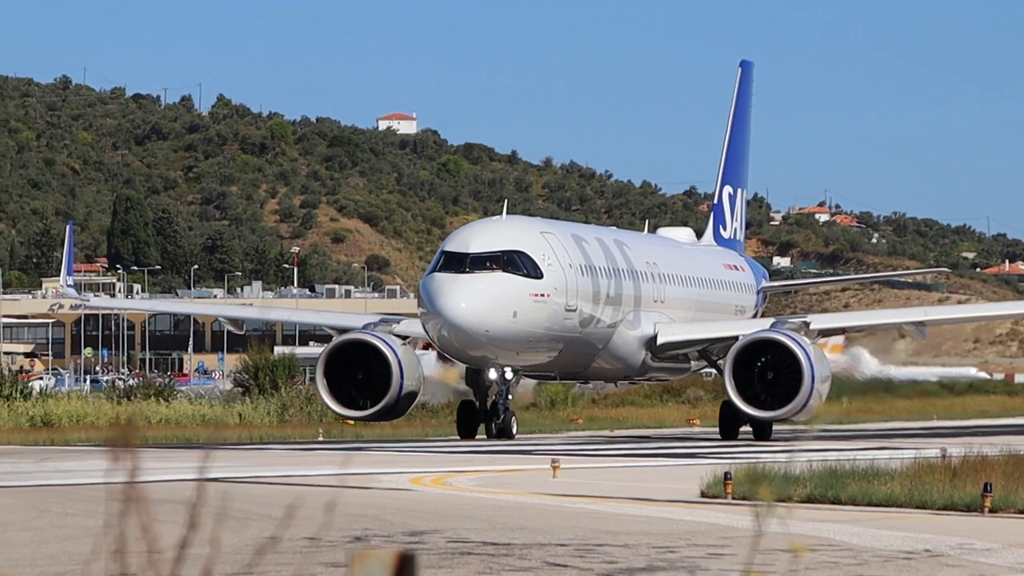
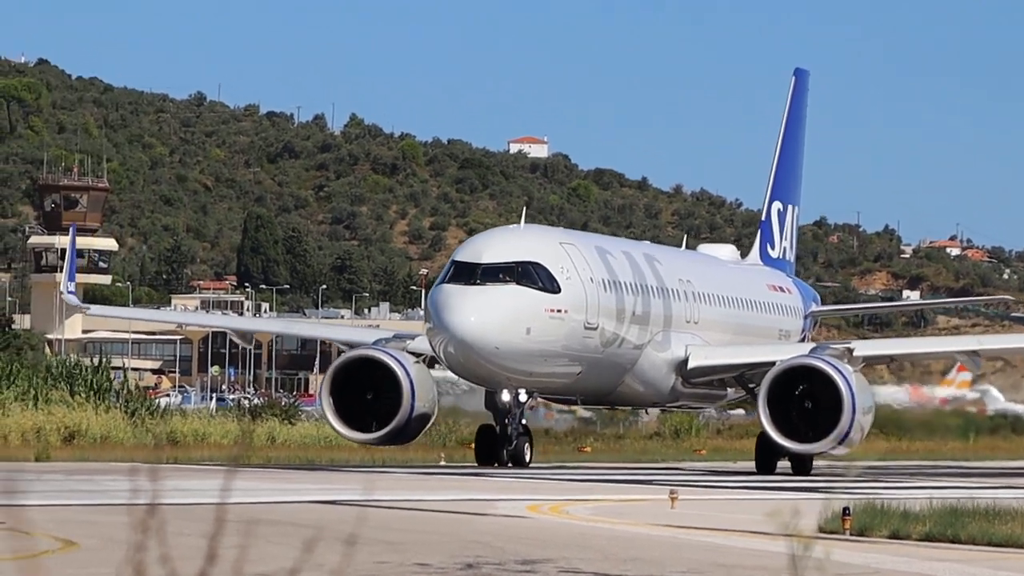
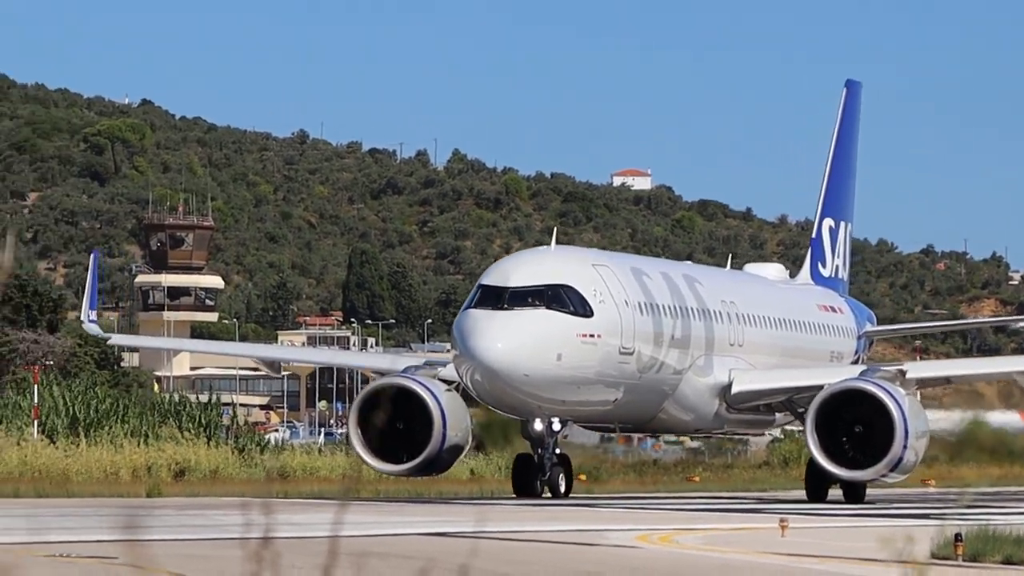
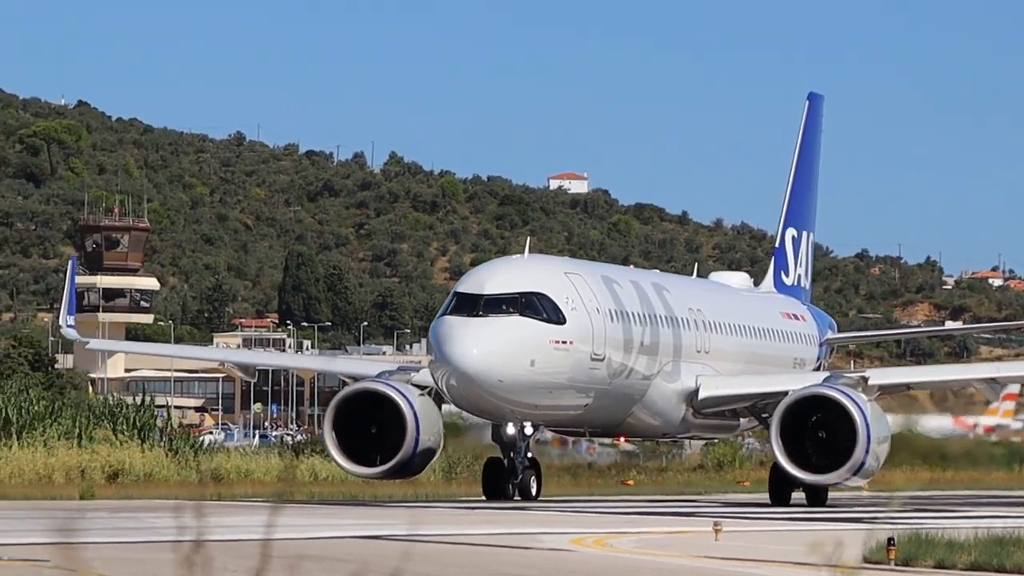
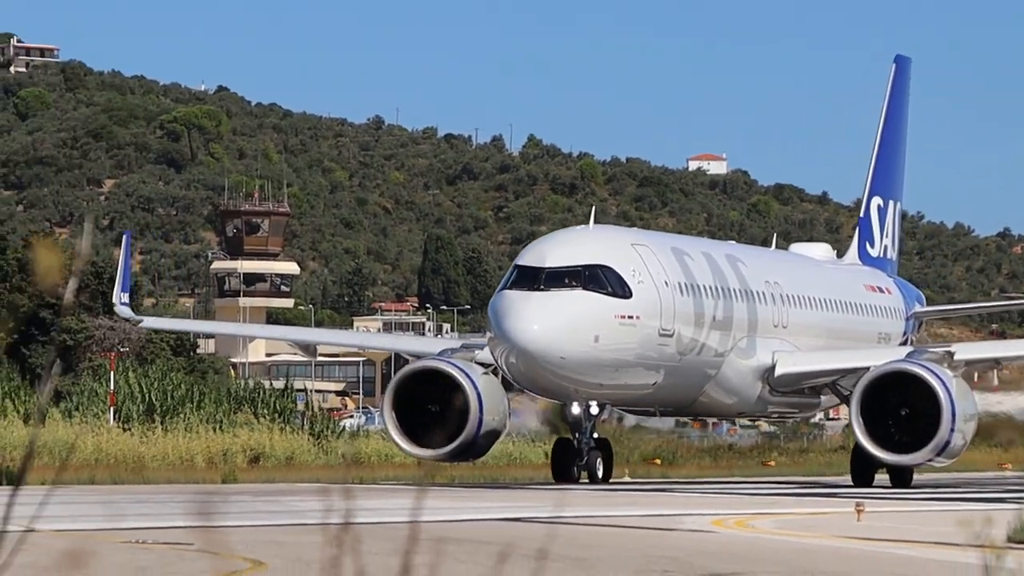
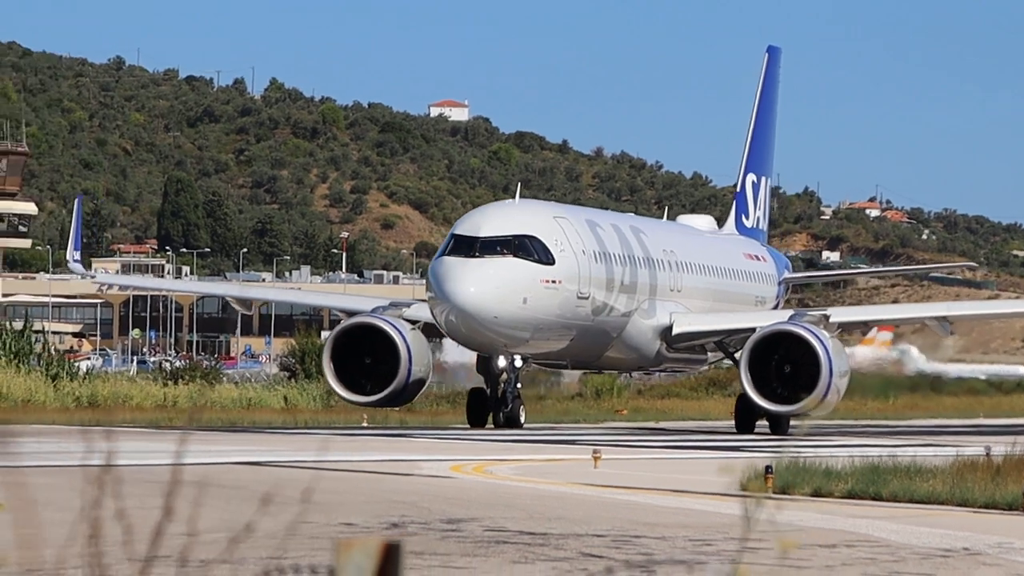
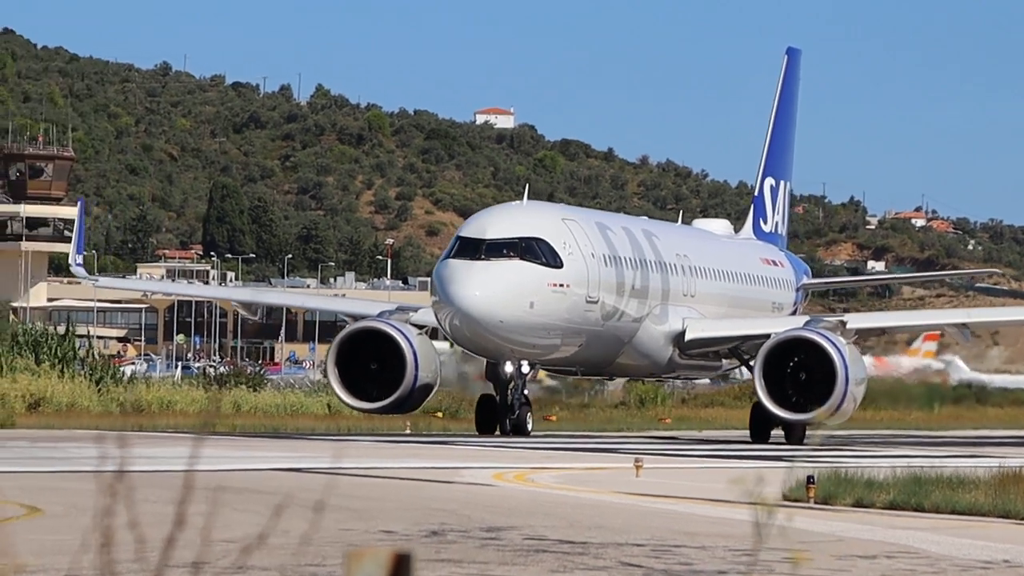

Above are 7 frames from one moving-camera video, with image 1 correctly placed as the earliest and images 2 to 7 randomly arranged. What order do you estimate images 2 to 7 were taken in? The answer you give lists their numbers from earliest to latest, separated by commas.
6, 7, 2, 4, 3, 5
